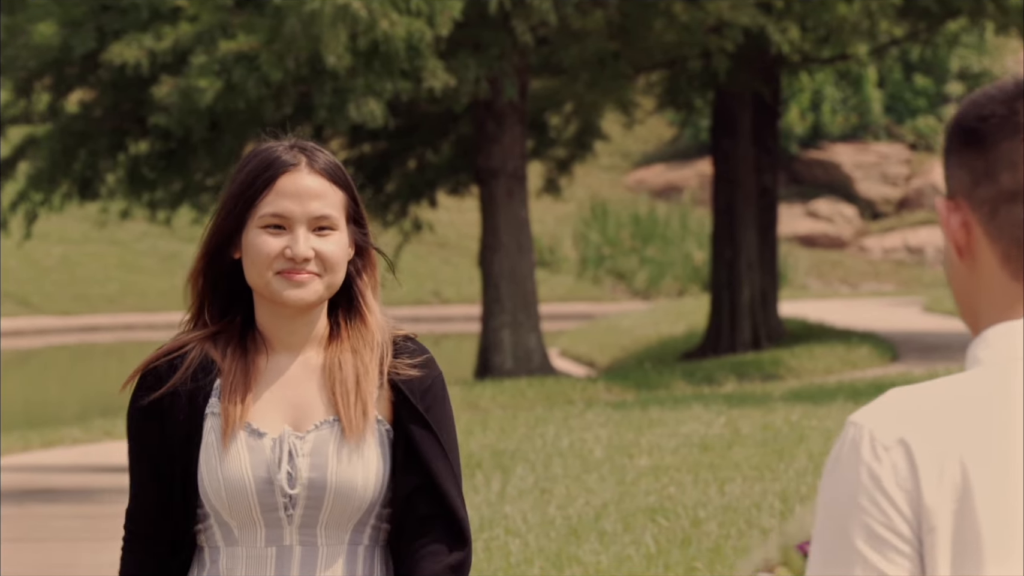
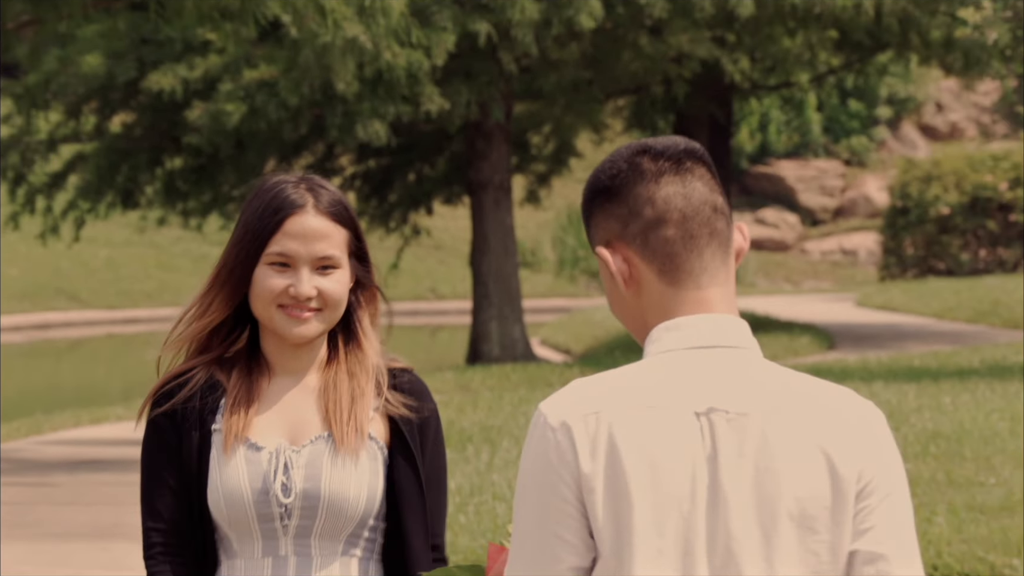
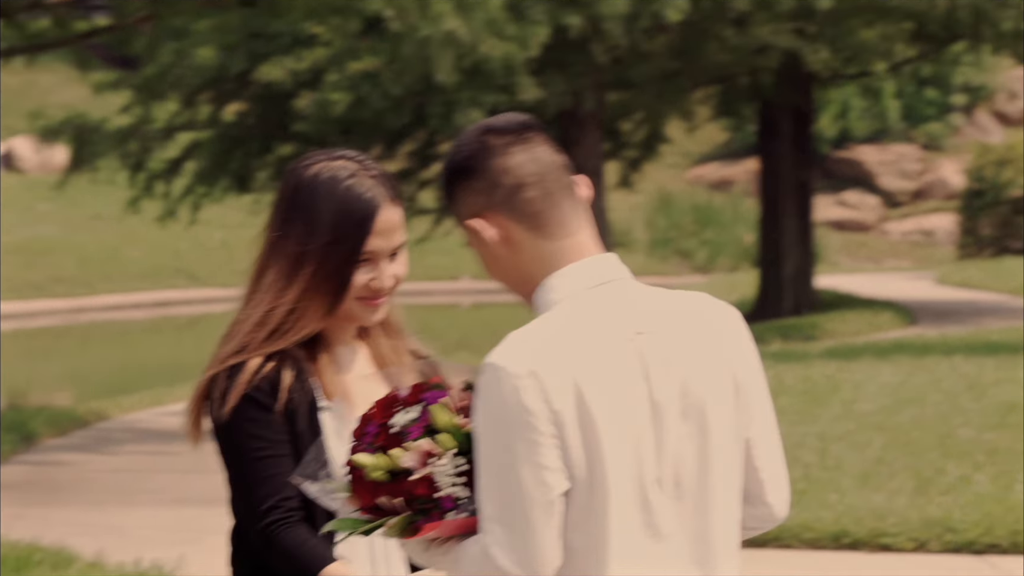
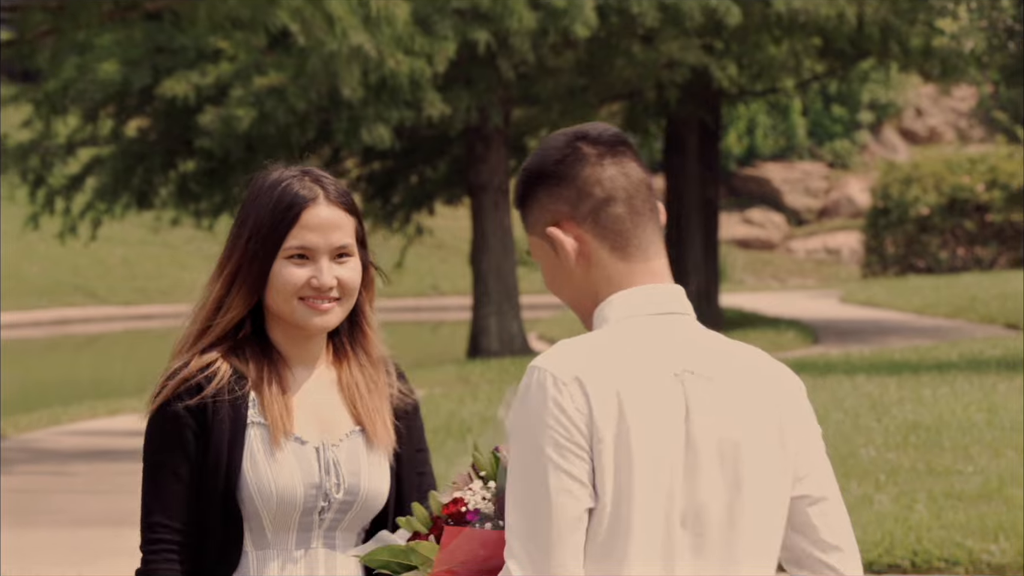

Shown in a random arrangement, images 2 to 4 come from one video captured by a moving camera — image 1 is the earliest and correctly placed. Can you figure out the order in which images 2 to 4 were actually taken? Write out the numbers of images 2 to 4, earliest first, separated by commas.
2, 4, 3
